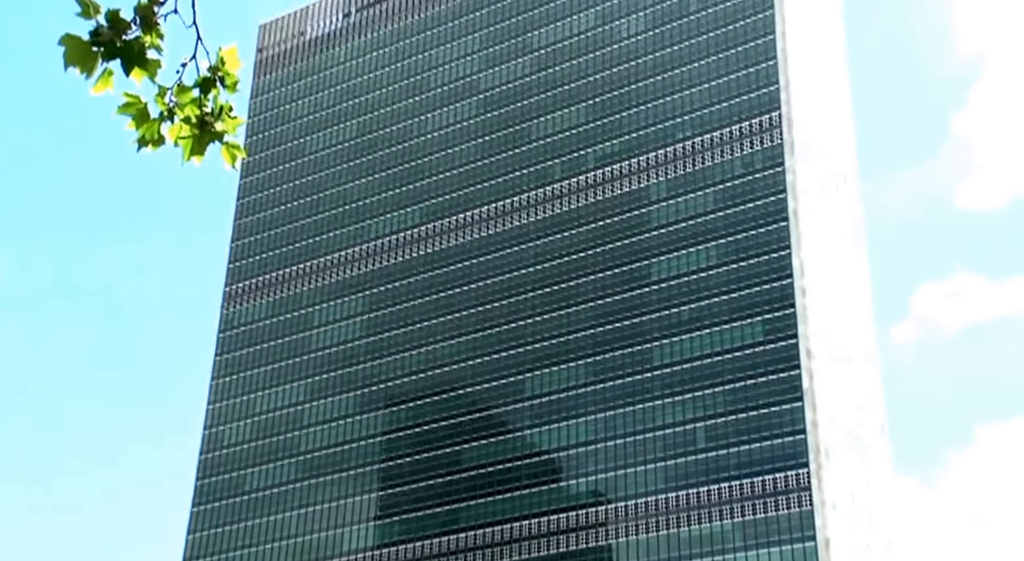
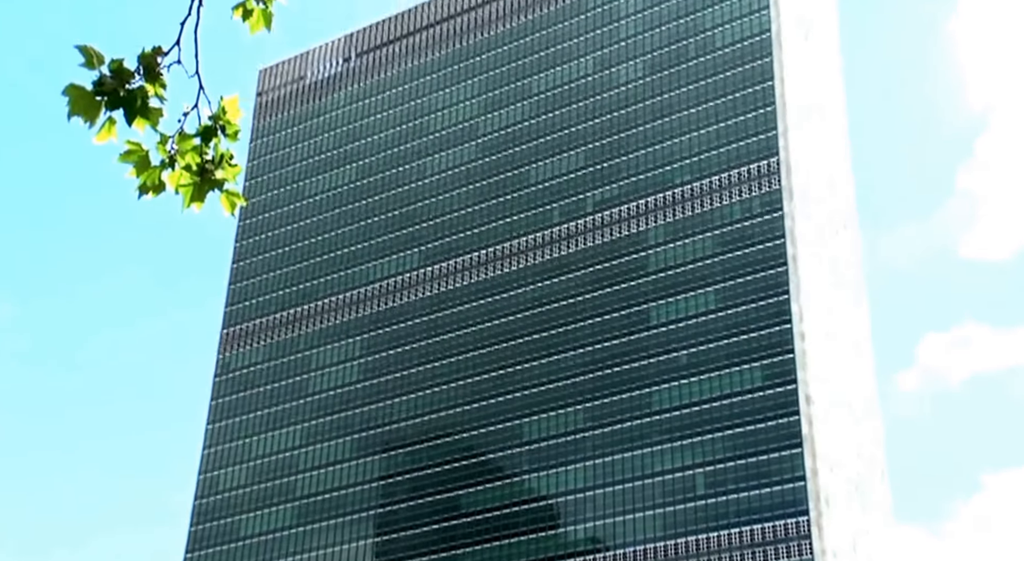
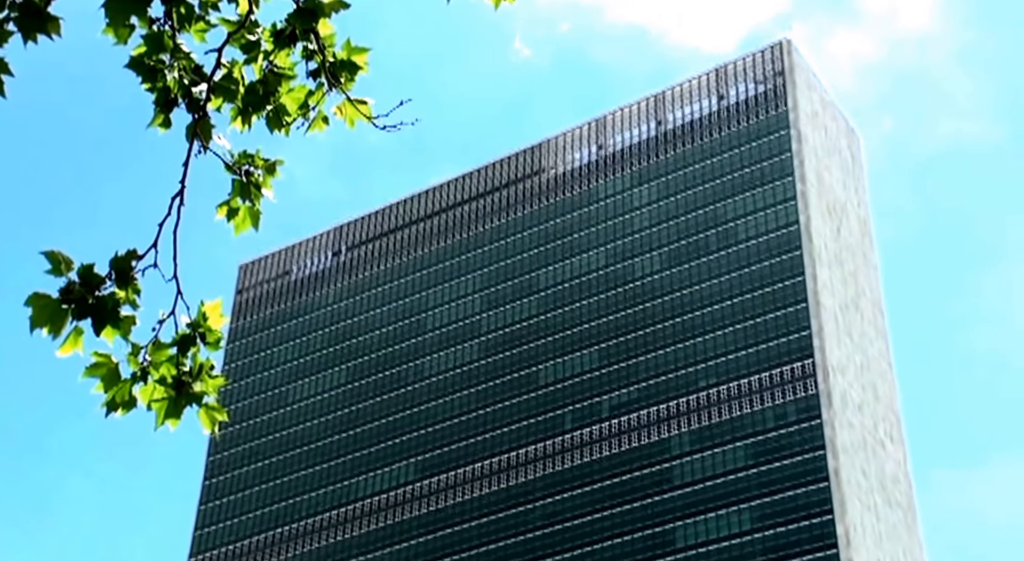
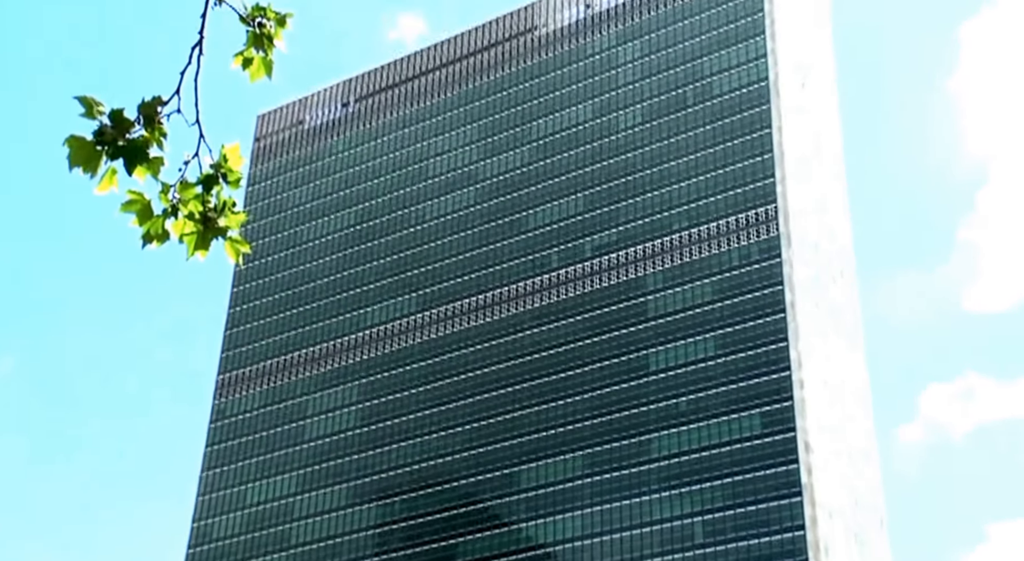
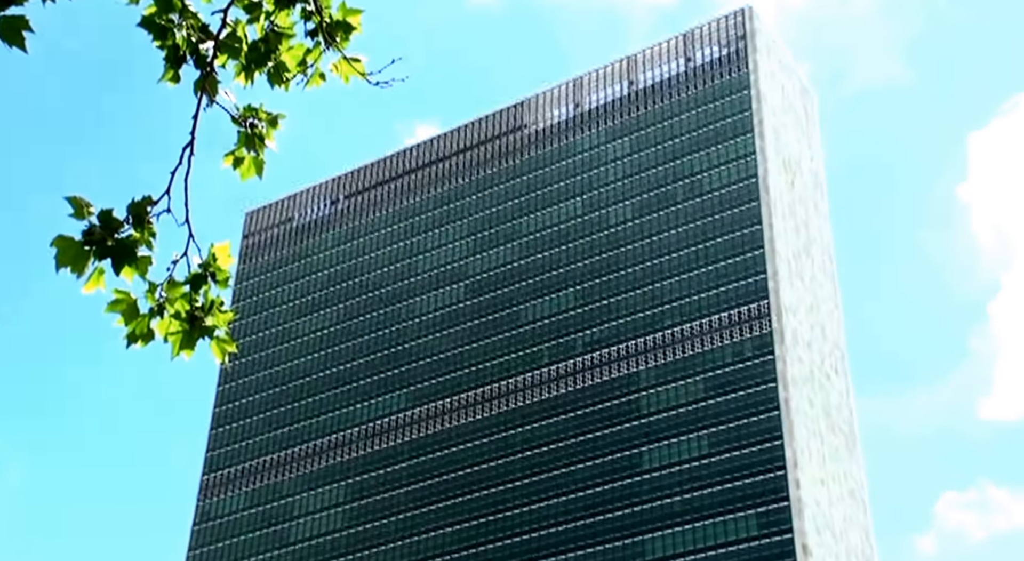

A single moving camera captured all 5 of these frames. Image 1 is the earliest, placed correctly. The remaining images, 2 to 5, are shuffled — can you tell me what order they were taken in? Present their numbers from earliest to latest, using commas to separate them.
2, 4, 5, 3
